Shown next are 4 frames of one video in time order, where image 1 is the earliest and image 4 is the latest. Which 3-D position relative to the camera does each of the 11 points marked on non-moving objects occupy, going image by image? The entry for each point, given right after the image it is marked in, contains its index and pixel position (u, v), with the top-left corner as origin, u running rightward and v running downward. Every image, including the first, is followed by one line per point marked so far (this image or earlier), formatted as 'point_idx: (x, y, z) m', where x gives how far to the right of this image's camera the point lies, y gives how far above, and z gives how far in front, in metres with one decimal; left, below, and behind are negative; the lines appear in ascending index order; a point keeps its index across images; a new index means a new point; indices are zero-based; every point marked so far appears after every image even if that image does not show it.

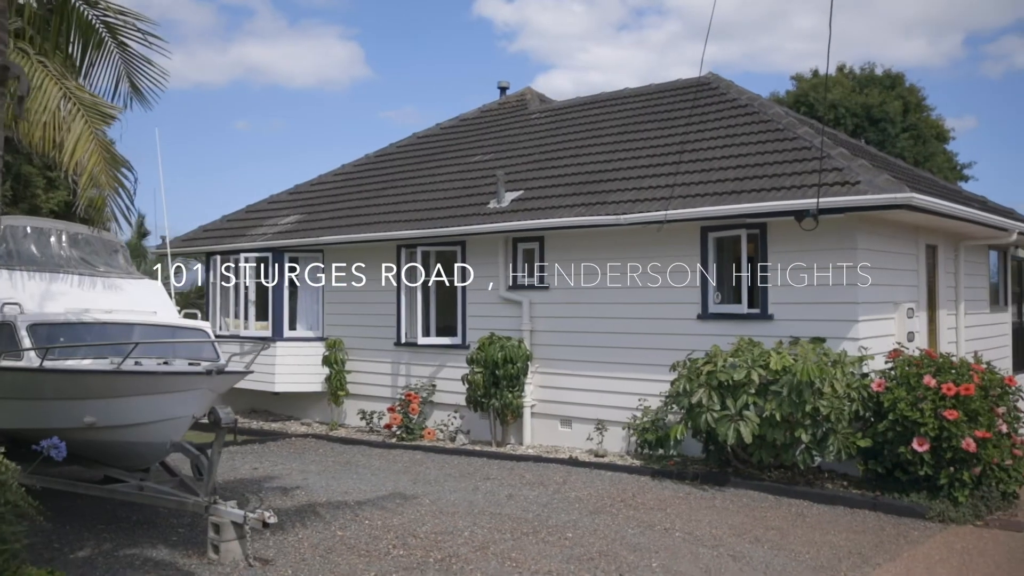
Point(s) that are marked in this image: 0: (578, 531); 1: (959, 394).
0: (+0.5, -1.9, +7.6) m
1: (+3.9, -0.9, +8.3) m
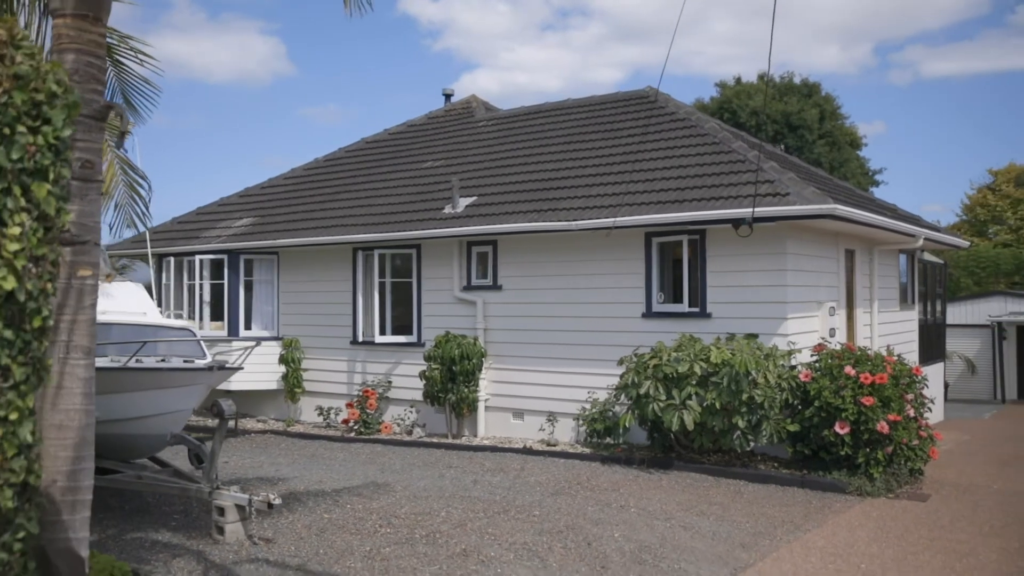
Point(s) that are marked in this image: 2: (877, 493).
0: (+0.3, -2.0, +8.4) m
1: (+3.6, -0.9, +9.4) m
2: (+3.5, -2.0, +9.1) m
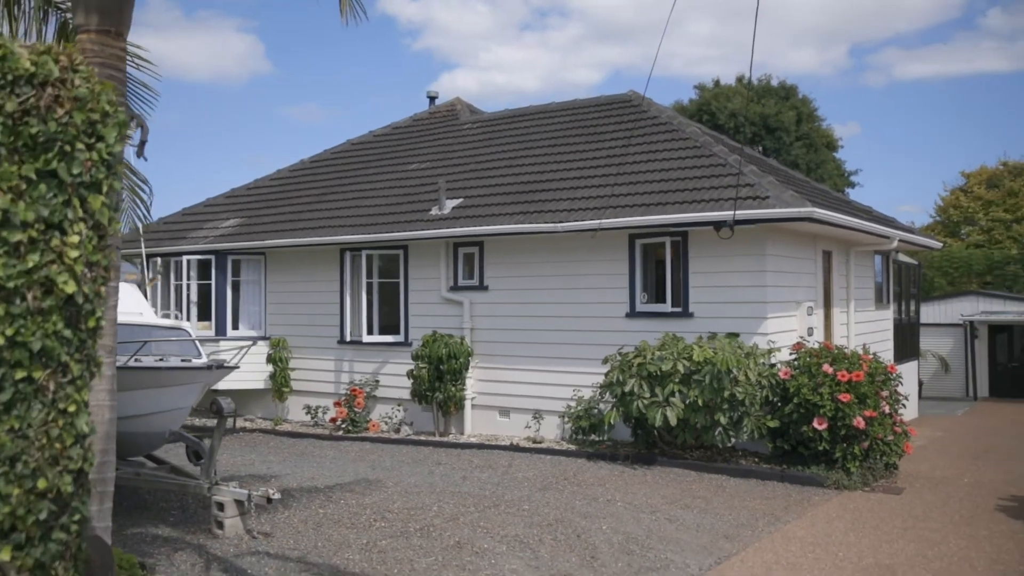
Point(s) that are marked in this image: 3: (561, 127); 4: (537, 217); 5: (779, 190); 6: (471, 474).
0: (+0.2, -2.0, +8.7) m
1: (+3.5, -0.9, +9.7) m
2: (+3.4, -2.0, +9.5) m
3: (+0.8, +2.5, +14.9) m
4: (+0.3, +0.9, +12.4) m
5: (+3.1, +1.1, +10.9) m
6: (-0.5, -2.0, +10.3) m
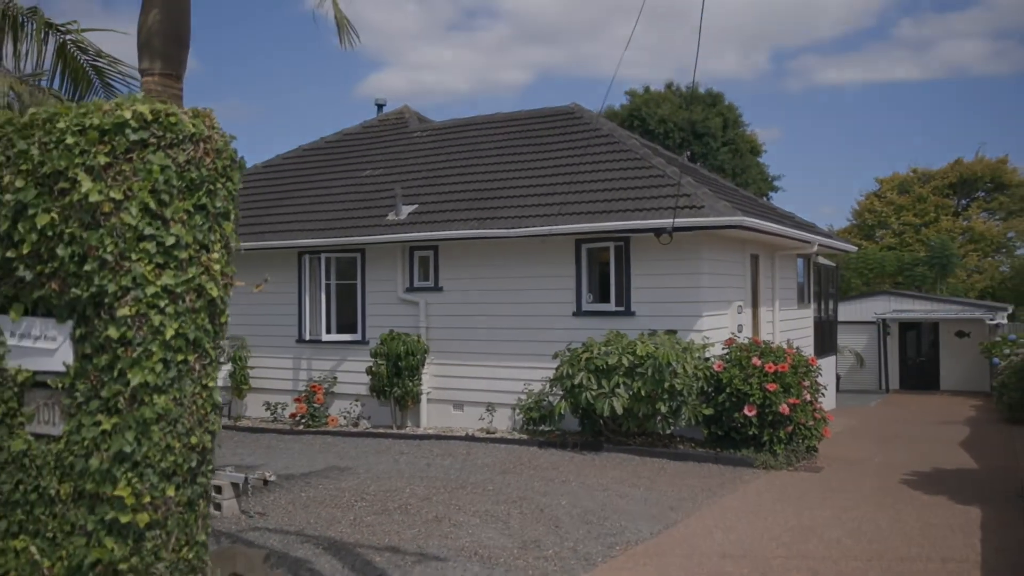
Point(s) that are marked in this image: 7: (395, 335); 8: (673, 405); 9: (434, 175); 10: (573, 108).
0: (-0.2, -2.0, +9.6) m
1: (+3.0, -0.9, +10.9) m
2: (+3.0, -2.0, +10.6) m
3: (-0.1, +2.5, +15.9) m
4: (-0.3, +0.9, +13.3) m
5: (+2.5, +1.1, +12.1) m
6: (-0.9, -2.0, +11.2) m
7: (-1.7, -0.7, +13.7) m
8: (+1.9, -1.4, +11.3) m
9: (-1.3, +1.9, +15.5) m
10: (+1.0, +3.0, +15.9) m
